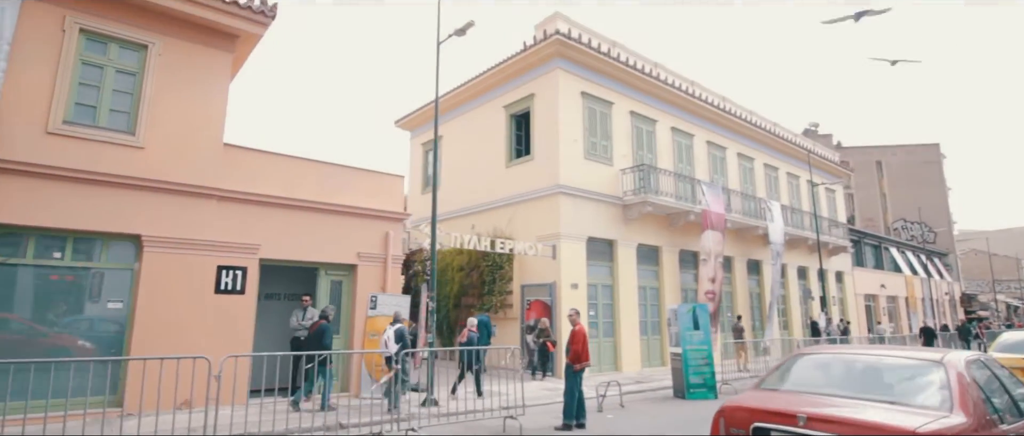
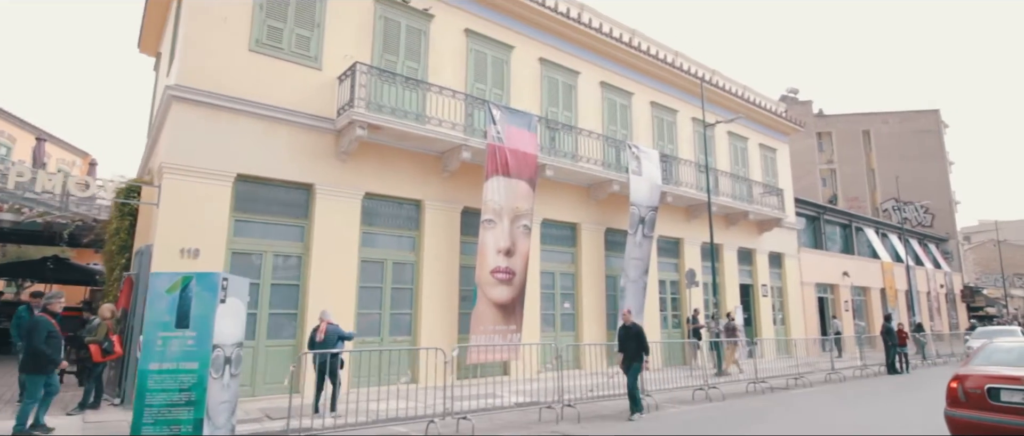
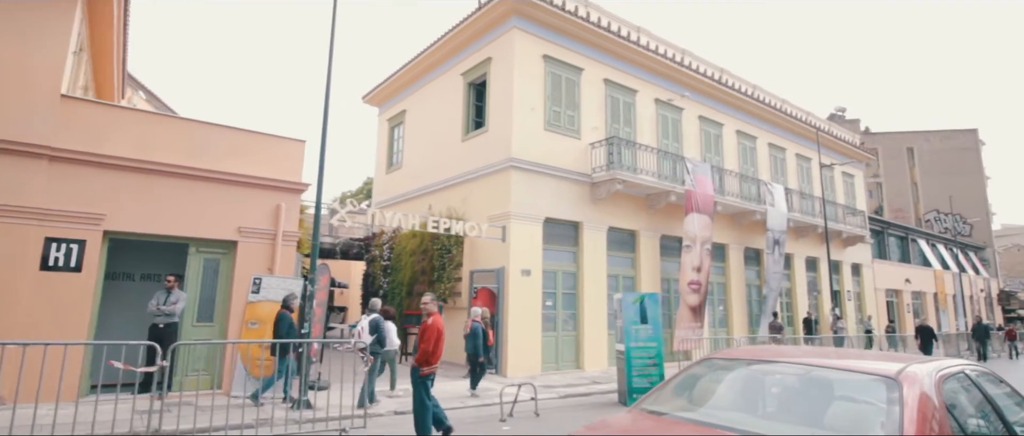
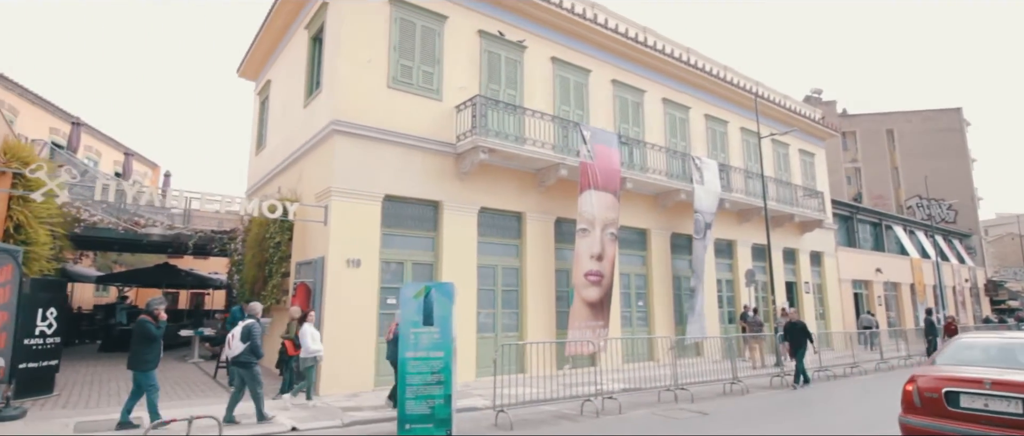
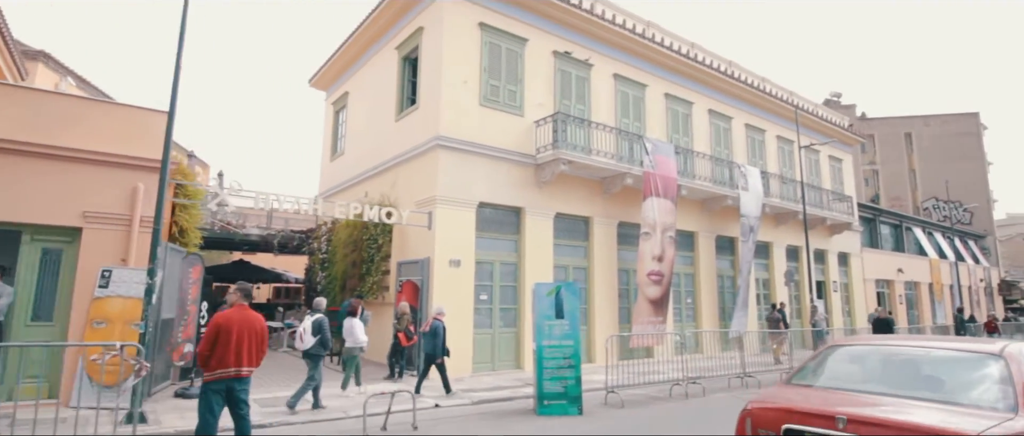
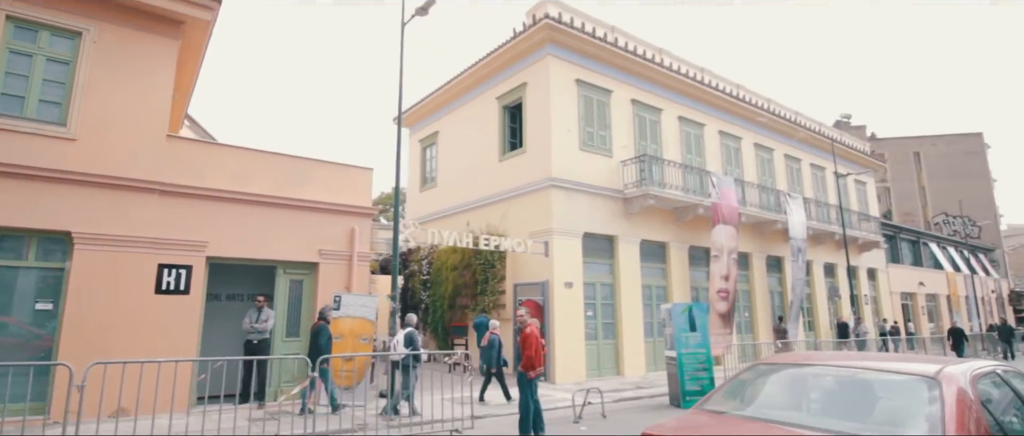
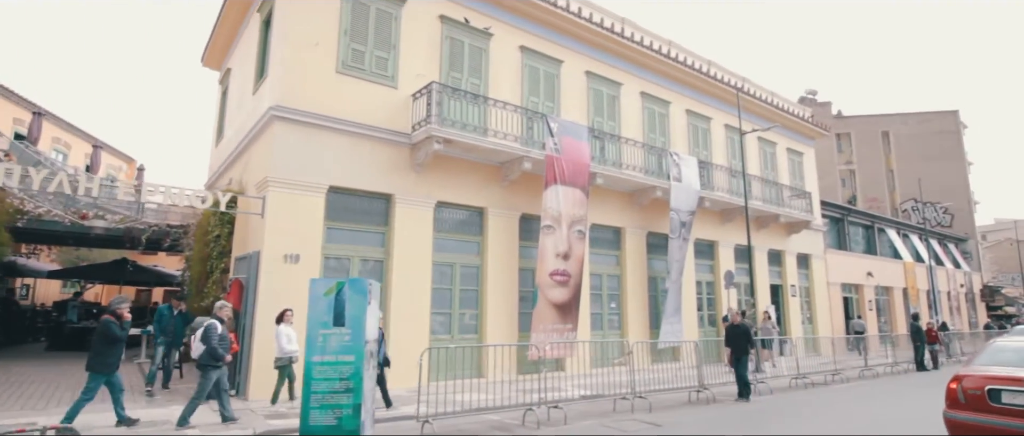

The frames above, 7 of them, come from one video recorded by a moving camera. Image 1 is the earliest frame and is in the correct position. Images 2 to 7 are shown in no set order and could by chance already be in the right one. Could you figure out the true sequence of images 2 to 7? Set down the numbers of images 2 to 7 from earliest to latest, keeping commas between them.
6, 3, 5, 4, 7, 2
